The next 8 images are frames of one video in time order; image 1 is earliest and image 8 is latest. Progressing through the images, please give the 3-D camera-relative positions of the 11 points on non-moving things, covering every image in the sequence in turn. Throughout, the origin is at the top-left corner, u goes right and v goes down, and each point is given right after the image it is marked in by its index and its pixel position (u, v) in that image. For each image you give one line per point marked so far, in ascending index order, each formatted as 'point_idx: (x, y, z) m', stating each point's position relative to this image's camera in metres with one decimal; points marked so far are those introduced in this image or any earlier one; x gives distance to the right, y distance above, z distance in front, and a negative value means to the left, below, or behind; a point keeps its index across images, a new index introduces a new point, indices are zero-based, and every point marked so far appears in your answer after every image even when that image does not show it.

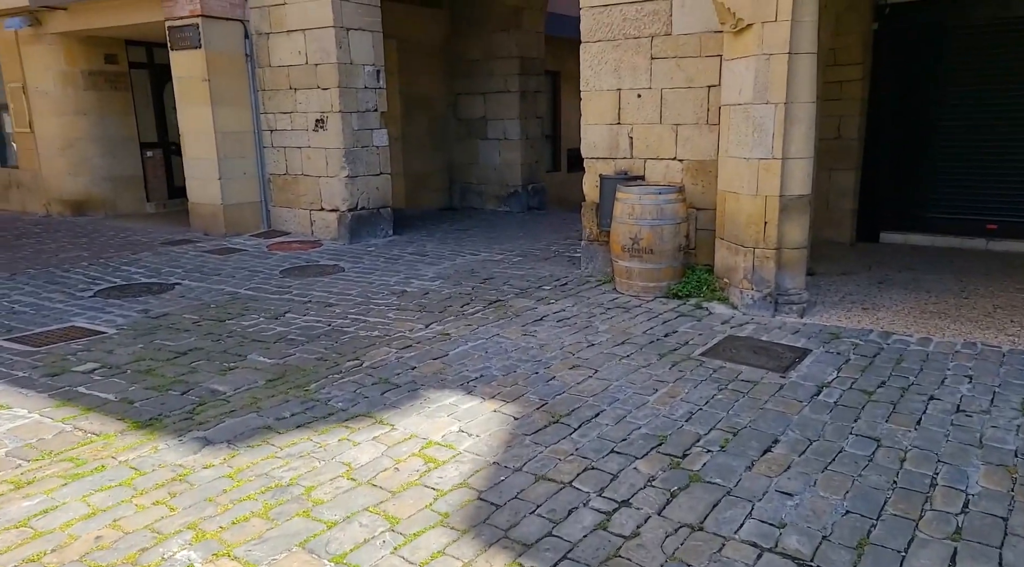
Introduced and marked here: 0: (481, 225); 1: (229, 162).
0: (-0.3, +0.7, +10.3) m
1: (-3.4, +1.5, +9.6) m
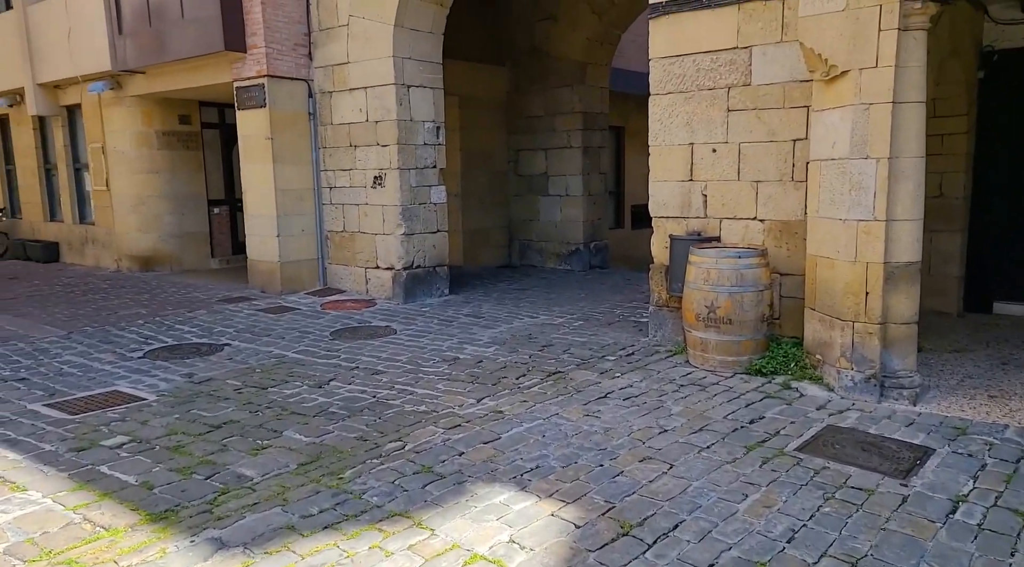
0: (+0.4, -0.1, +9.8) m
1: (-2.7, +0.8, +9.4) m
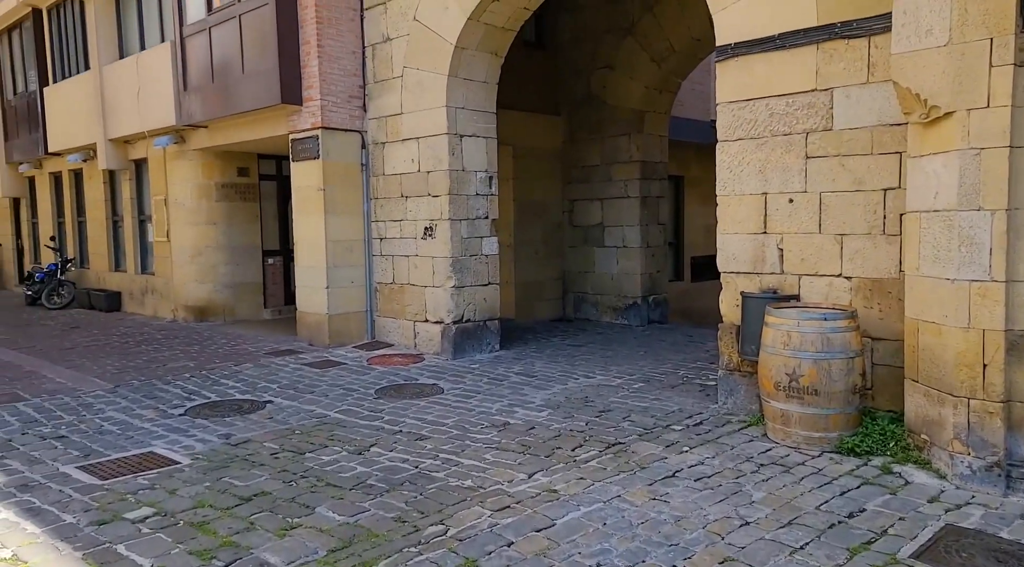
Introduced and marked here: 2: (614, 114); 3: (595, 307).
0: (+1.1, -0.7, +9.4) m
1: (-2.0, +0.1, +9.2) m
2: (+1.5, +2.4, +11.0) m
3: (+1.3, -0.4, +11.5) m
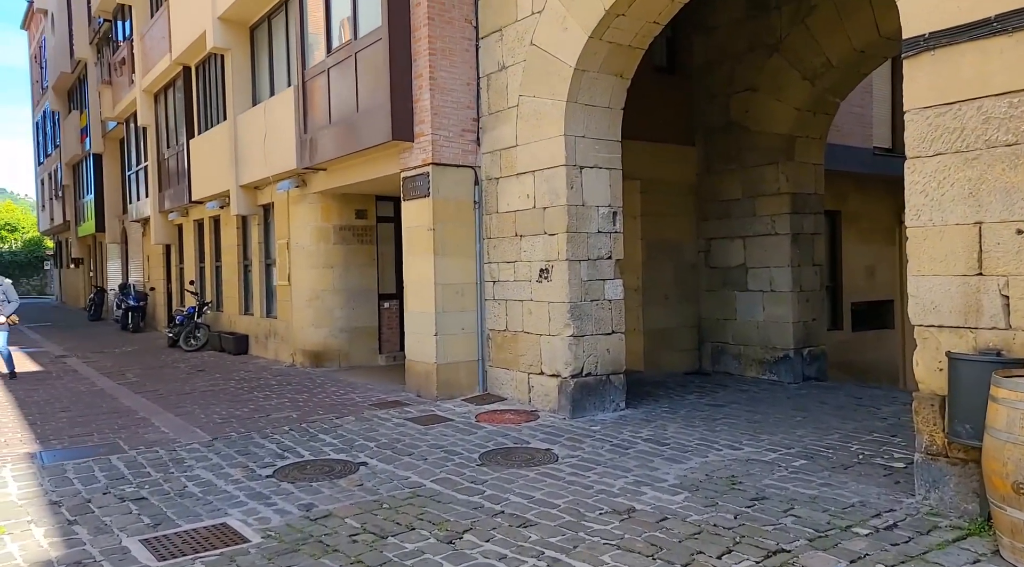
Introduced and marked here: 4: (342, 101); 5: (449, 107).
0: (+2.4, -1.3, +8.1) m
1: (-0.7, -0.4, +8.5) m
2: (+3.1, +1.8, +9.8) m
3: (+2.9, -1.0, +10.2) m
4: (-2.1, +2.2, +9.8) m
5: (-0.7, +1.9, +8.5) m
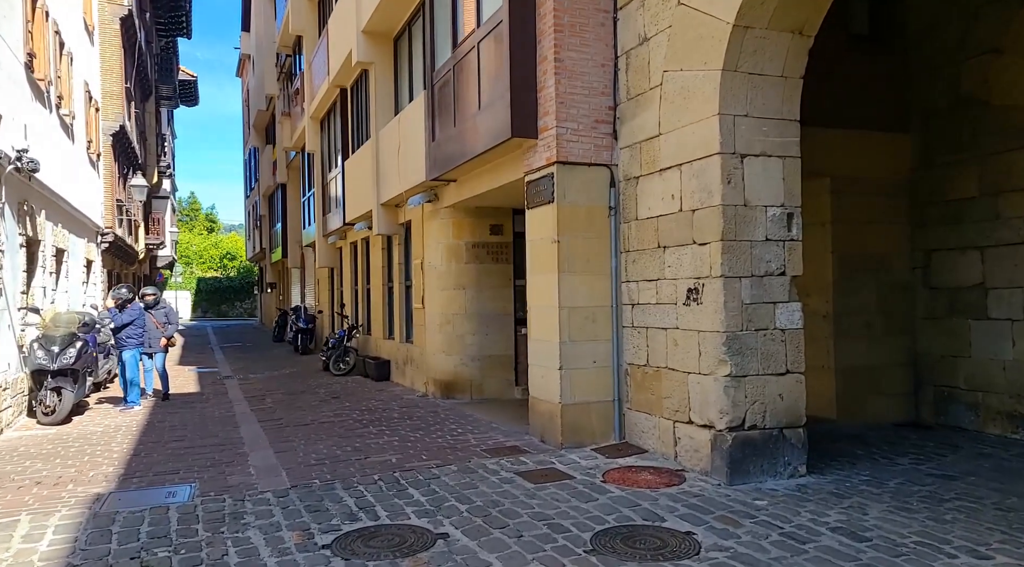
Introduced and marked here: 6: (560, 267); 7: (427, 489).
0: (+3.5, -1.4, +5.9) m
1: (+0.5, -0.6, +7.0) m
2: (+4.6, +1.5, +7.5) m
3: (+4.4, -1.2, +7.8) m
4: (-0.5, +2.0, +8.6) m
5: (+0.6, +1.7, +7.1) m
6: (+0.4, +0.1, +7.0) m
7: (-0.6, -1.5, +5.9) m
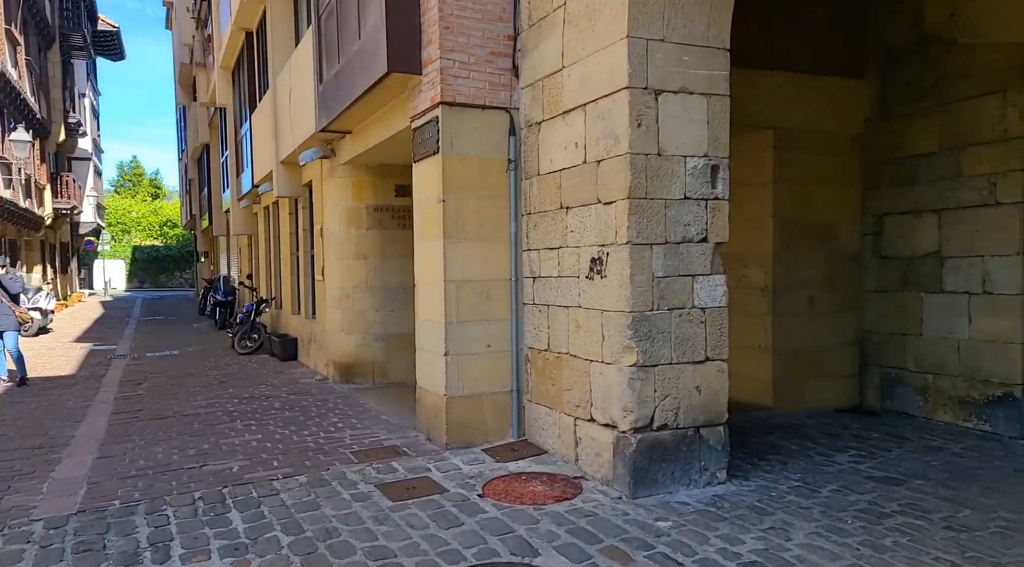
0: (+2.6, -1.2, +4.9) m
1: (-0.4, -0.3, +5.8) m
2: (+3.6, +1.8, +6.4) m
3: (+3.5, -1.0, +6.9) m
4: (-1.5, +2.3, +7.3) m
5: (-0.3, +1.9, +5.8) m
6: (-0.5, +0.4, +5.8) m
7: (-1.5, -1.3, +4.8) m
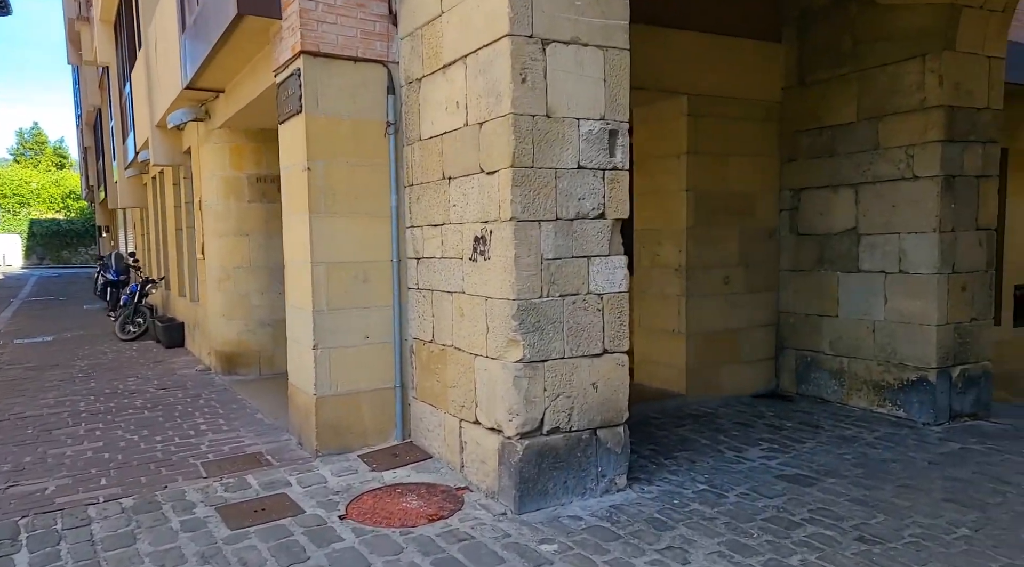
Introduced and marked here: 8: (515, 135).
0: (+1.9, -1.1, +4.4) m
1: (-1.1, -0.2, +5.1) m
2: (+2.8, +1.9, +6.0) m
3: (+2.6, -0.8, +6.5) m
4: (-2.4, +2.4, +6.4) m
5: (-1.1, +2.0, +5.0) m
6: (-1.2, +0.5, +5.0) m
7: (-2.1, -1.3, +4.0) m
8: (0.0, +0.7, +4.1) m
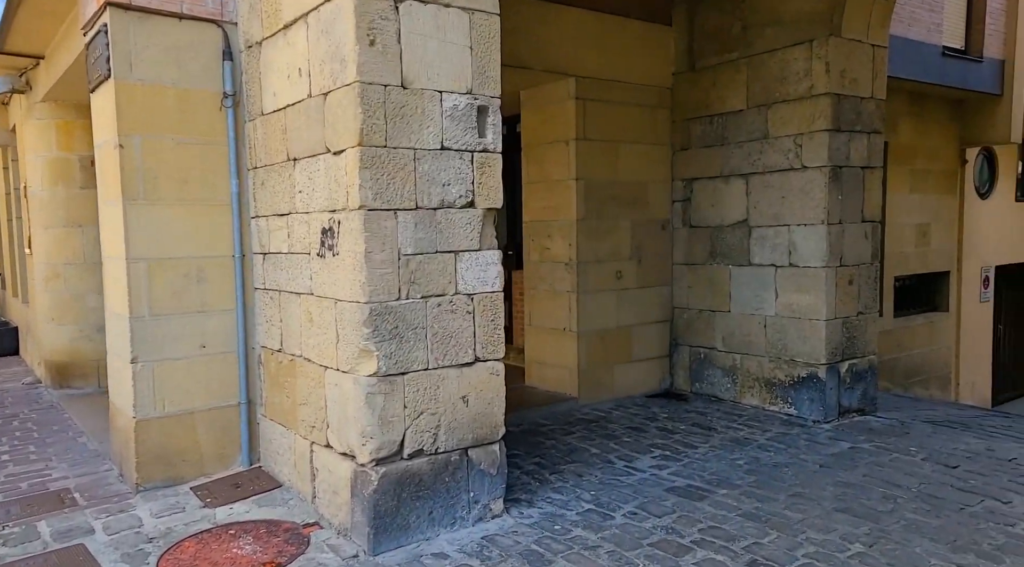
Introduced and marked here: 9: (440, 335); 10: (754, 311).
0: (+1.2, -1.1, +4.0) m
1: (-1.9, -0.2, +4.3) m
2: (+1.9, +2.0, +5.7) m
3: (+1.6, -0.8, +6.2) m
4: (-3.3, +2.4, +5.4) m
5: (-1.9, +2.0, +4.2) m
6: (-2.0, +0.5, +4.2) m
7: (-2.7, -1.3, +3.1) m
8: (-0.6, +0.7, +3.4) m
9: (-0.3, -0.2, +3.7) m
10: (+1.8, -0.2, +6.0) m
